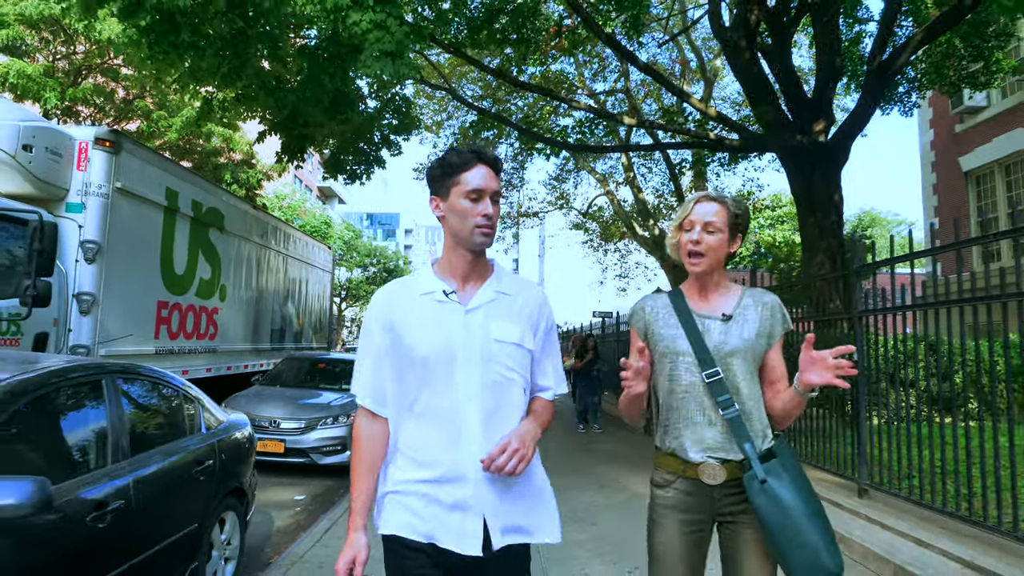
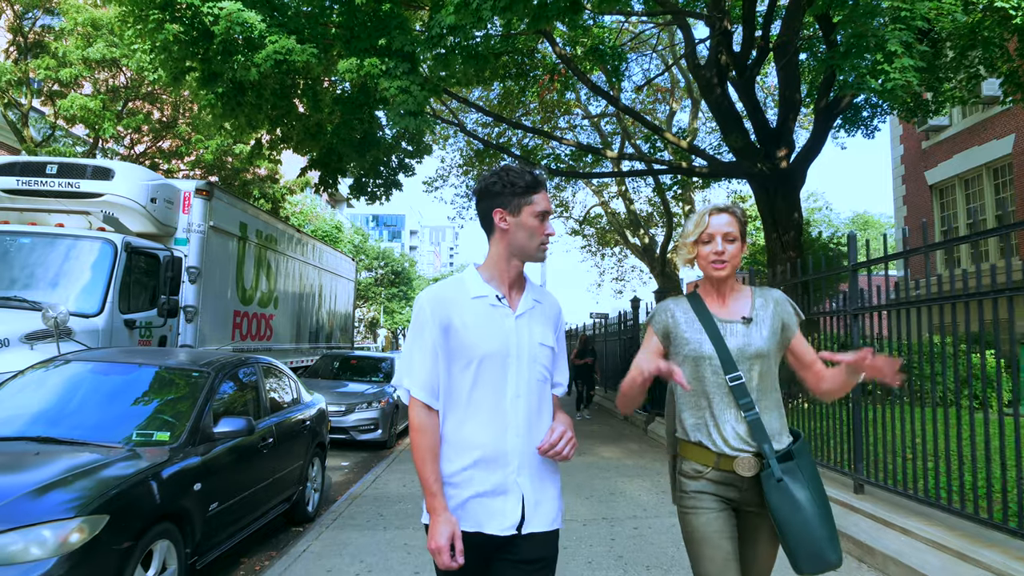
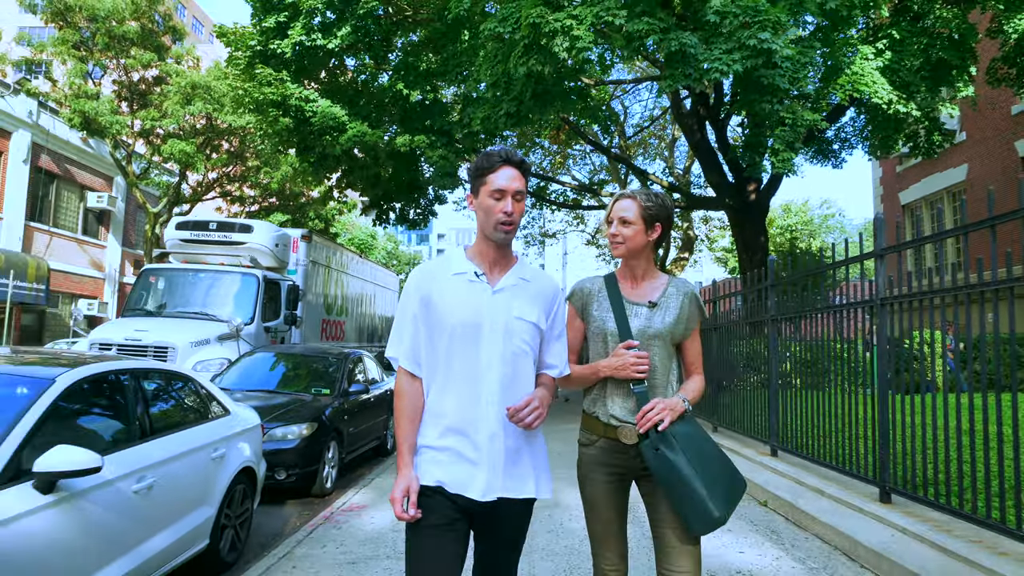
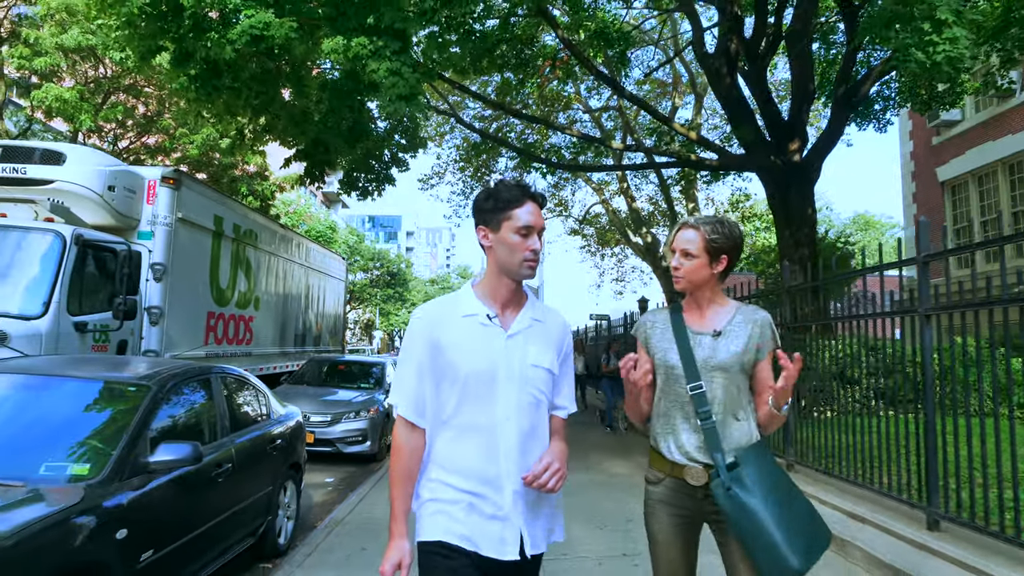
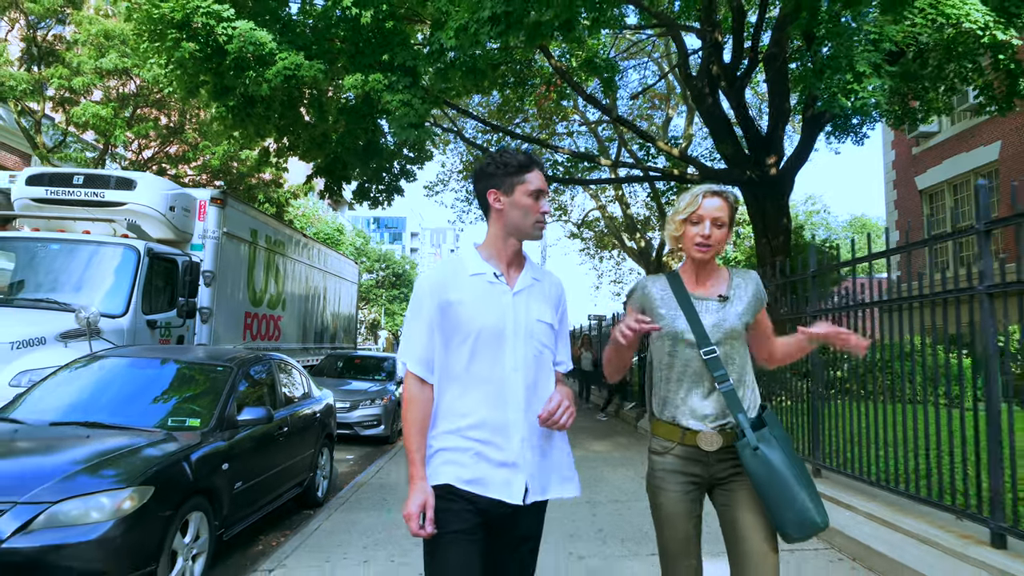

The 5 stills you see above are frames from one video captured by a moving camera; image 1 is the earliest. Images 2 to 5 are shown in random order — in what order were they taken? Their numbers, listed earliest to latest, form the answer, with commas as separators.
4, 2, 5, 3
